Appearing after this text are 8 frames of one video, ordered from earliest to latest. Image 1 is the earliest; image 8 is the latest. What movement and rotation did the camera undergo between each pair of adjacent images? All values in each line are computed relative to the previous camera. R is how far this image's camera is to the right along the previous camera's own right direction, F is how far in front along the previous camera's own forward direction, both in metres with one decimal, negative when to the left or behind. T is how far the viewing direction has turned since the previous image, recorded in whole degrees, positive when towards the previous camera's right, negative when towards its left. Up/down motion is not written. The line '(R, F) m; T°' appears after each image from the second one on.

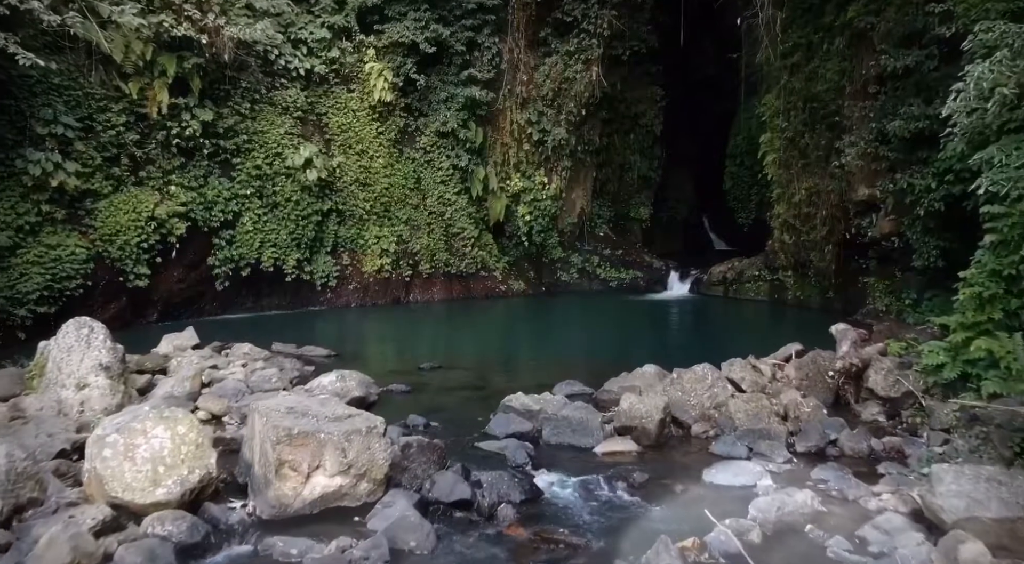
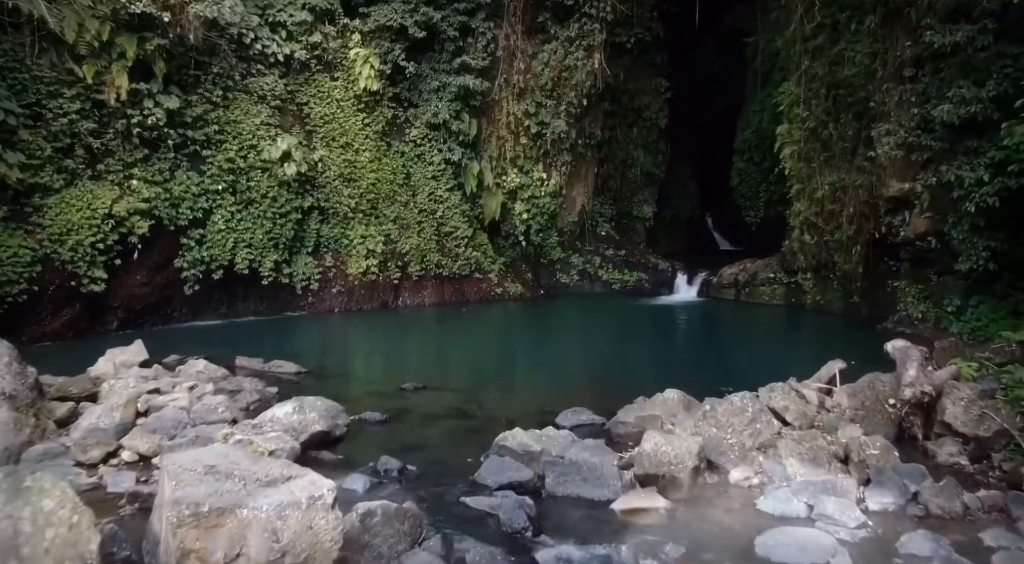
(0.0, +1.0) m; 0°
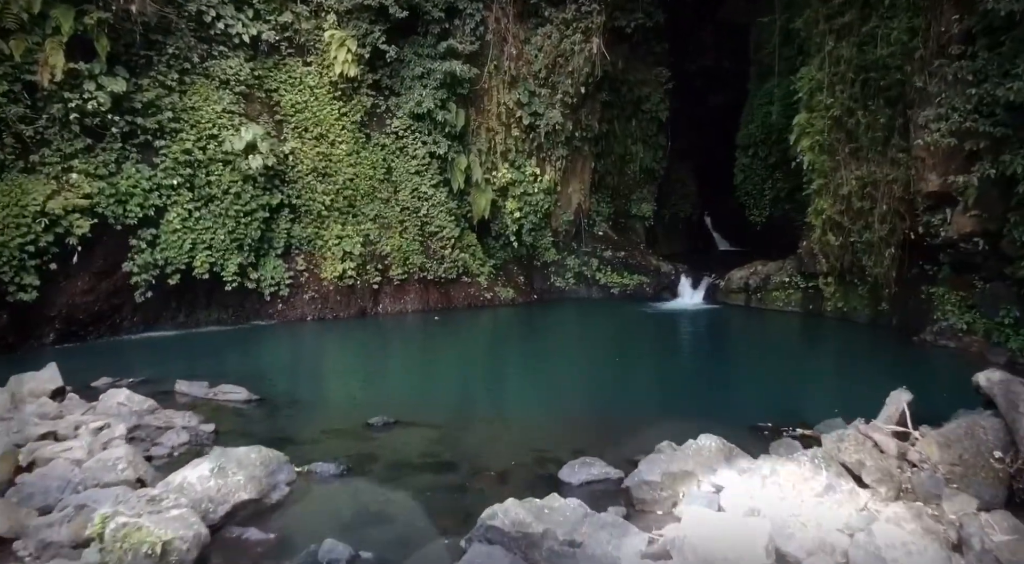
(0.0, +1.2) m; +1°
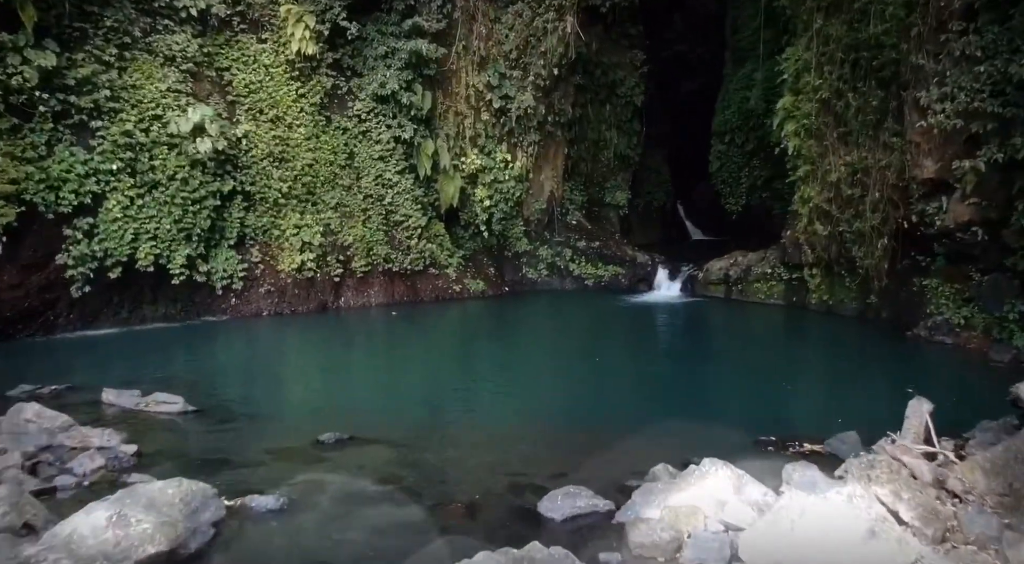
(0.0, +0.7) m; +2°
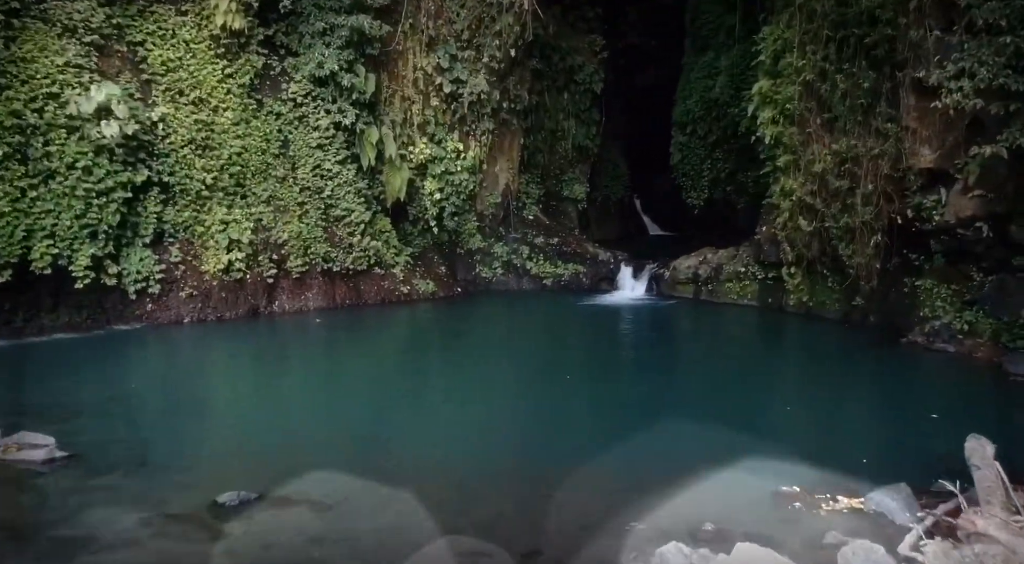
(0.0, +1.1) m; +4°
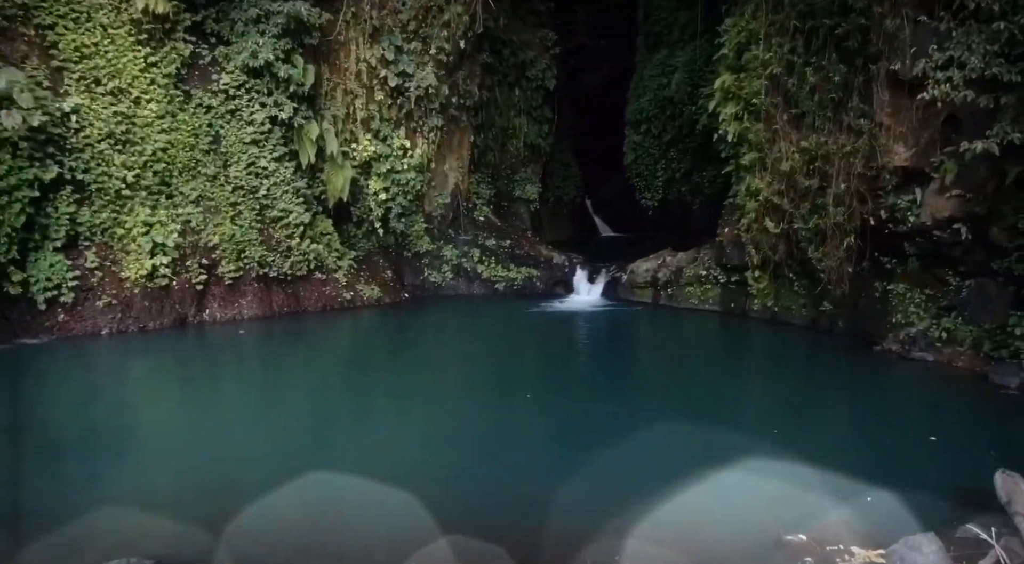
(0.0, +0.7) m; +4°
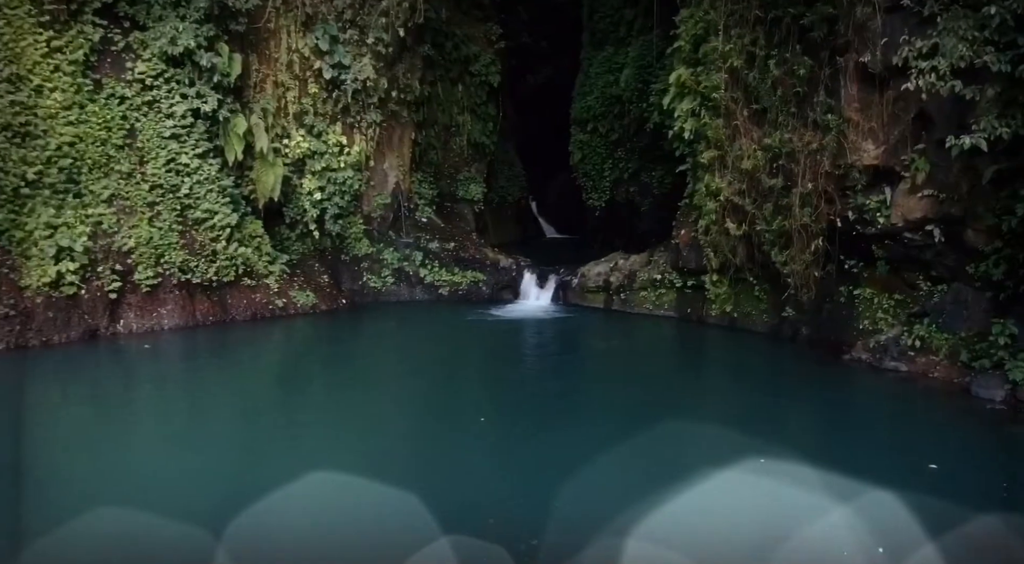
(0.0, +0.6) m; +5°
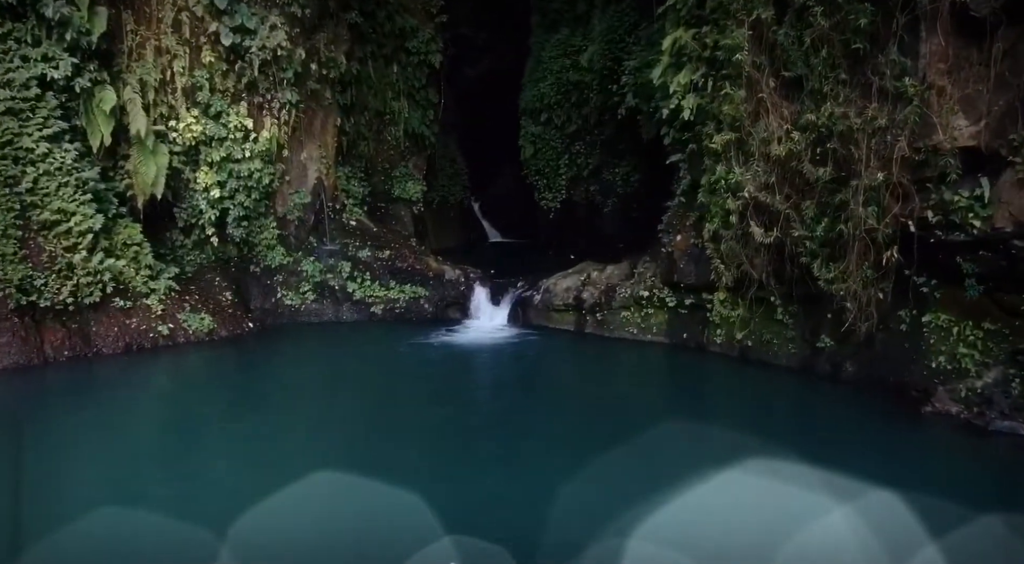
(-0.1, +2.0) m; +5°
